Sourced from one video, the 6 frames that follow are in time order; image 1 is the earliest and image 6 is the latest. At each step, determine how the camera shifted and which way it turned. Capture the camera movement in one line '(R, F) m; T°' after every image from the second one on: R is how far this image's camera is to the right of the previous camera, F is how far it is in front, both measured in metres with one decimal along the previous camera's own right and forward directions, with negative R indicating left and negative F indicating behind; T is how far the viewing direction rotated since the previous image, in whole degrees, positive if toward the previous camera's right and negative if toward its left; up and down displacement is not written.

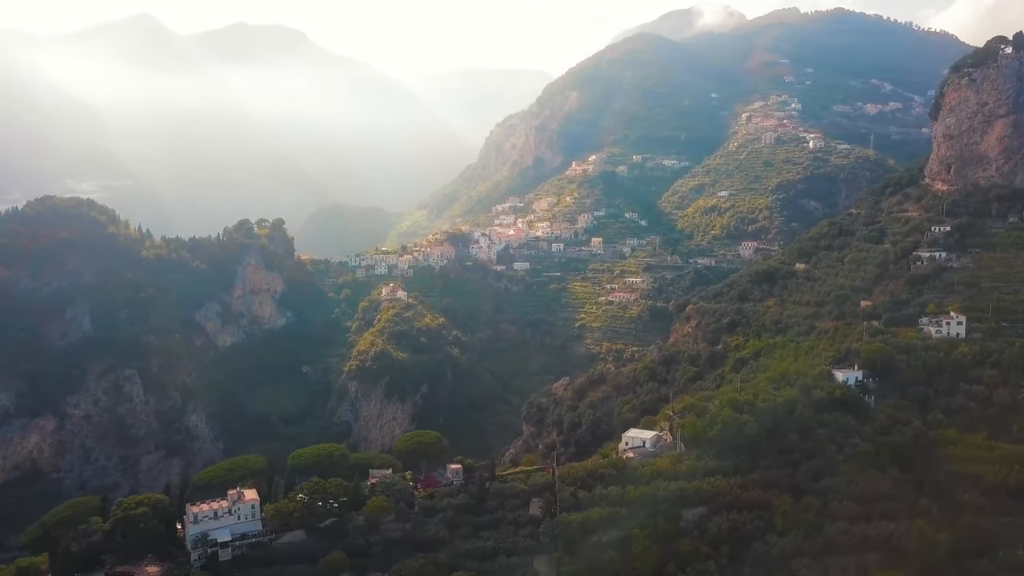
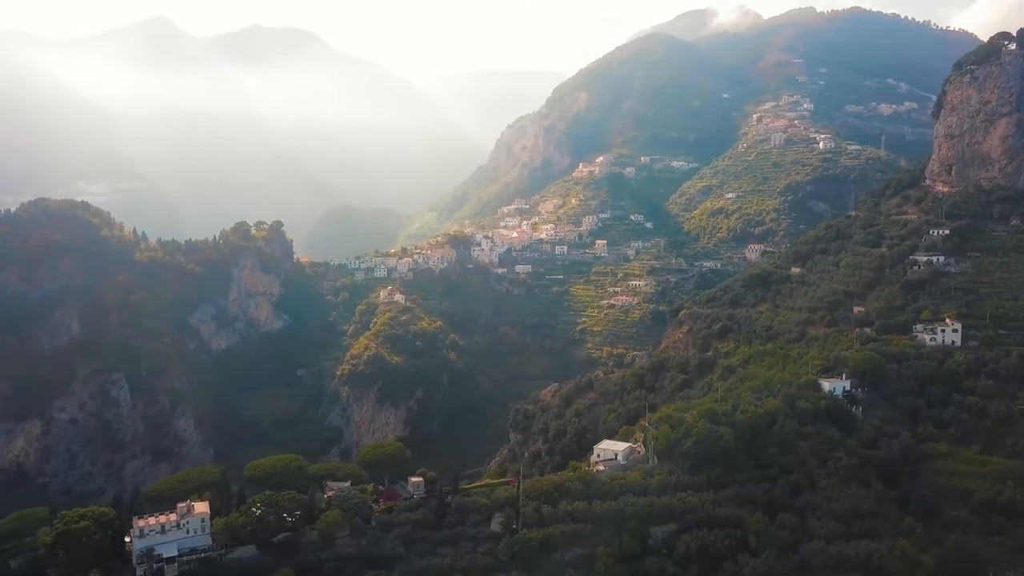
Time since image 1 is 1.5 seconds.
(+1.5, +0.8) m; -1°
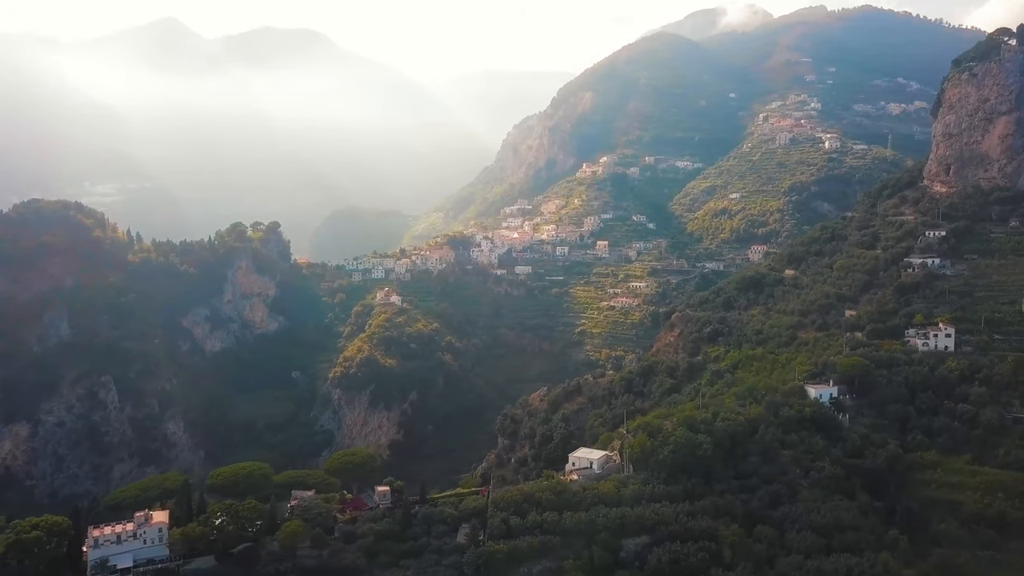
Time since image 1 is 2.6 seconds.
(+1.1, +0.6) m; -1°
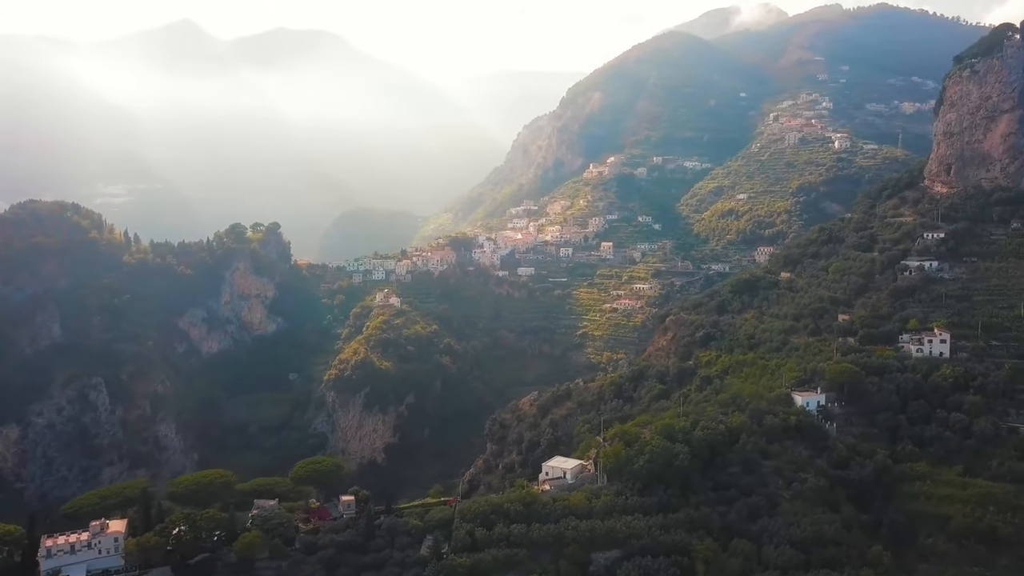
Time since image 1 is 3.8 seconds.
(+1.2, +0.6) m; -1°
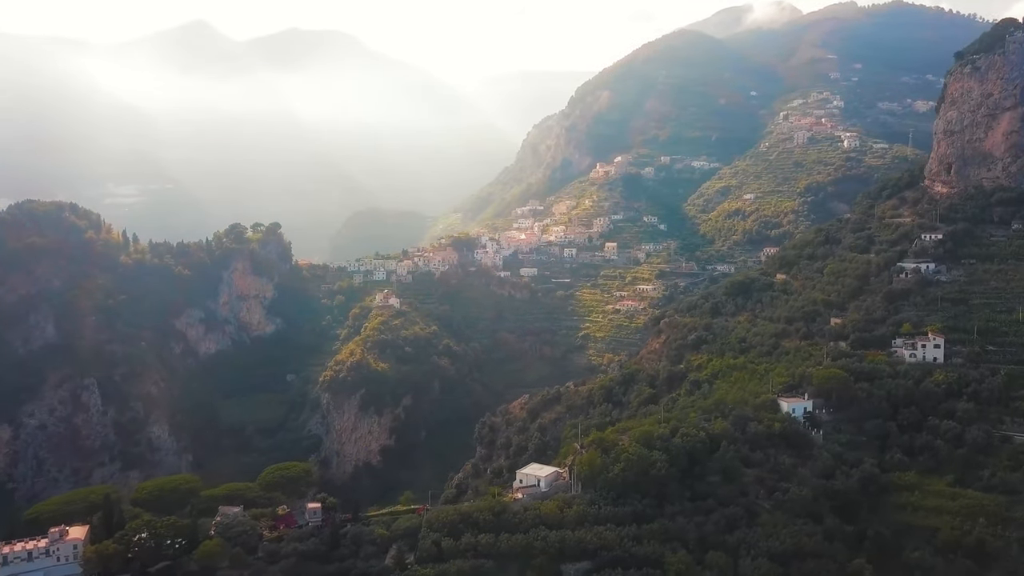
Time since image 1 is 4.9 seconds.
(+1.1, +0.5) m; -1°
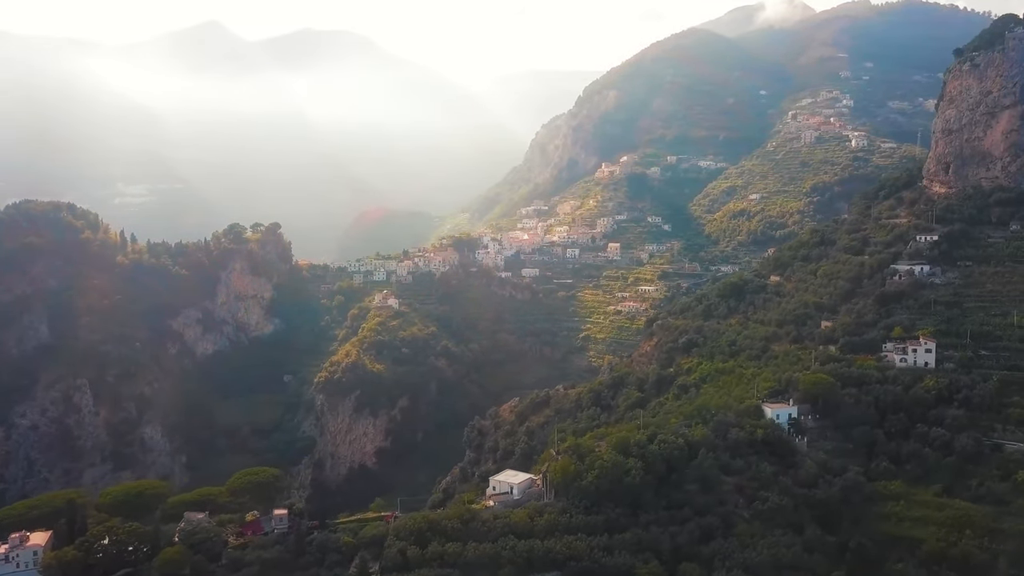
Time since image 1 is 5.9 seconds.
(+1.0, +0.4) m; -1°
